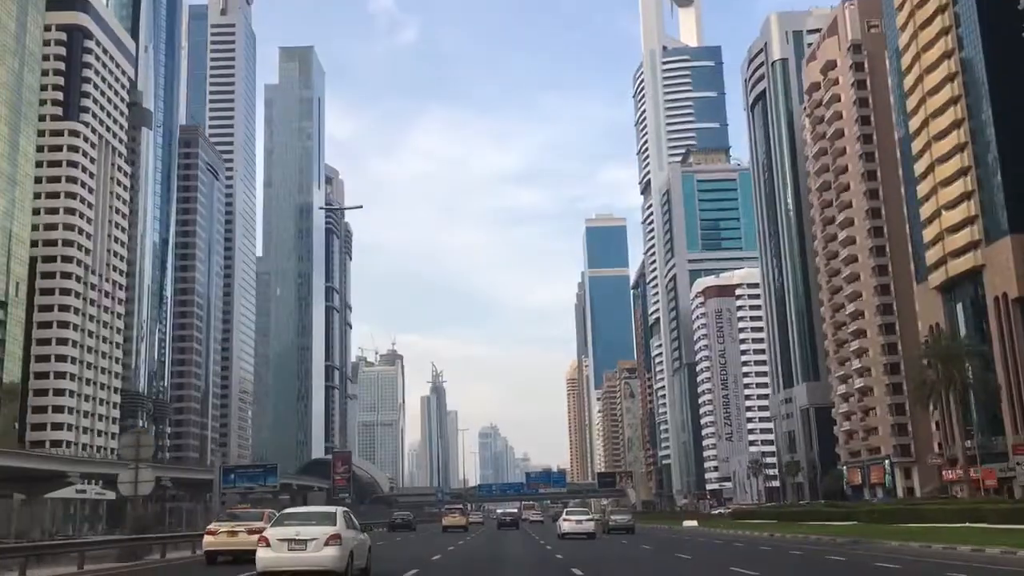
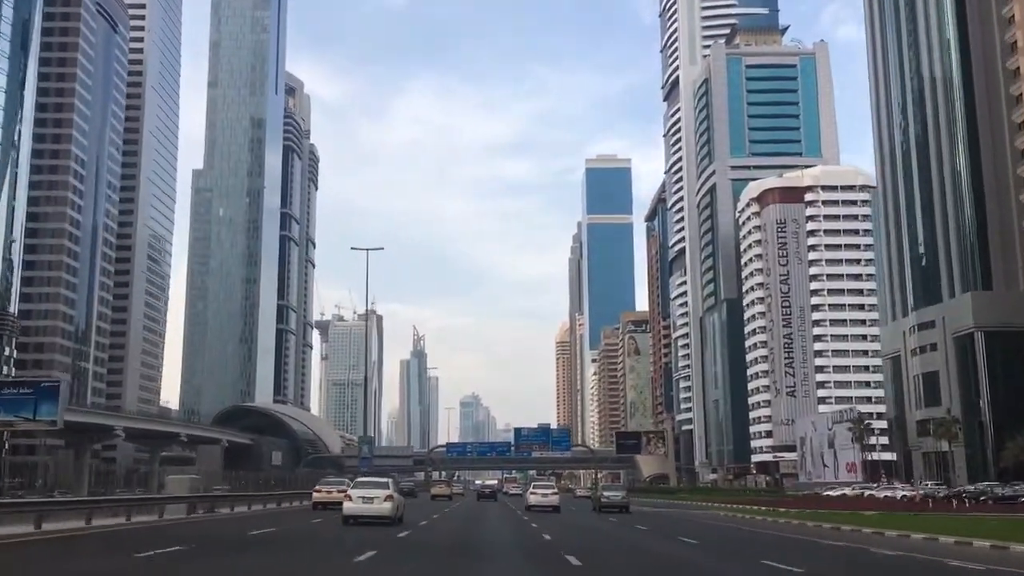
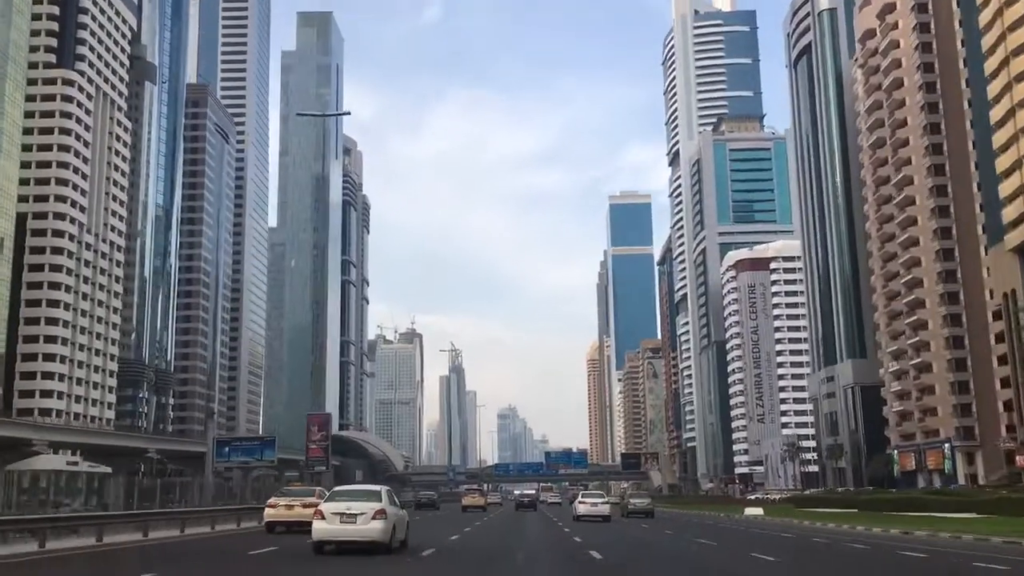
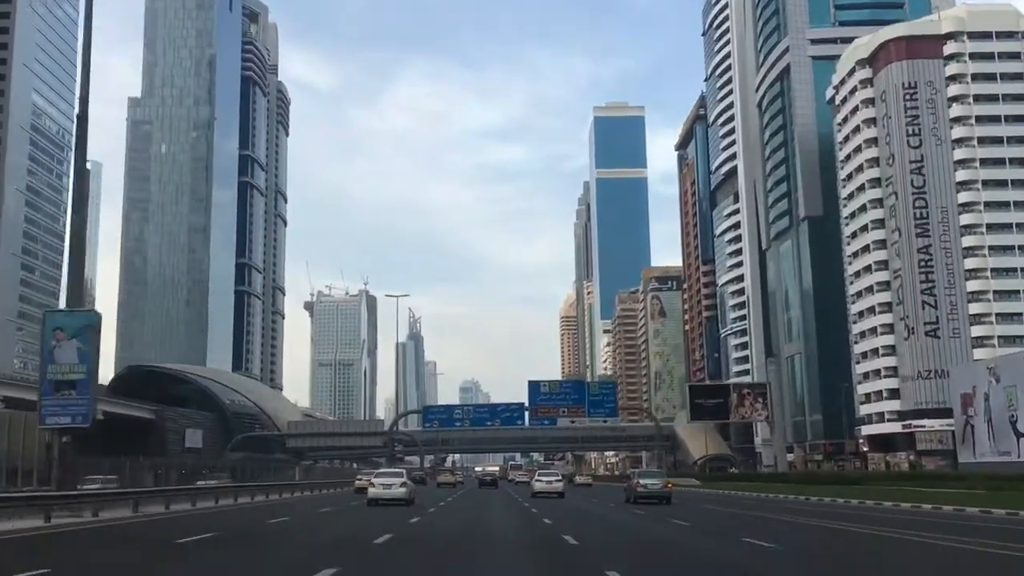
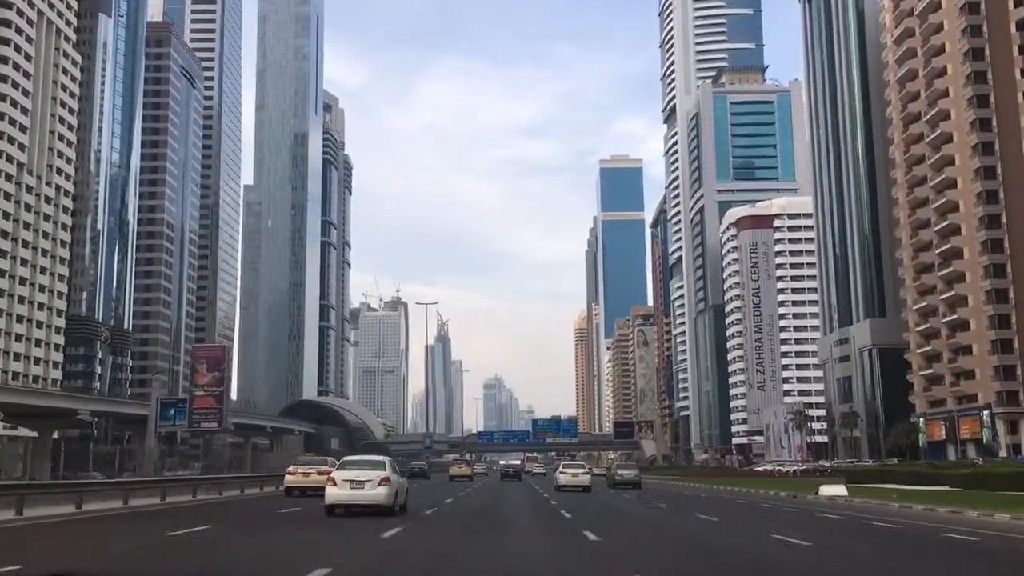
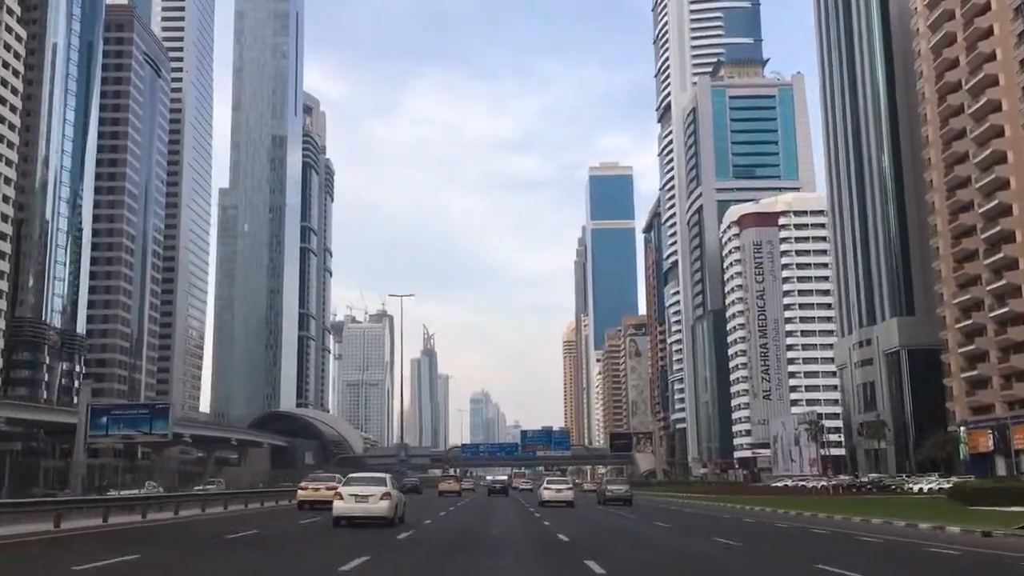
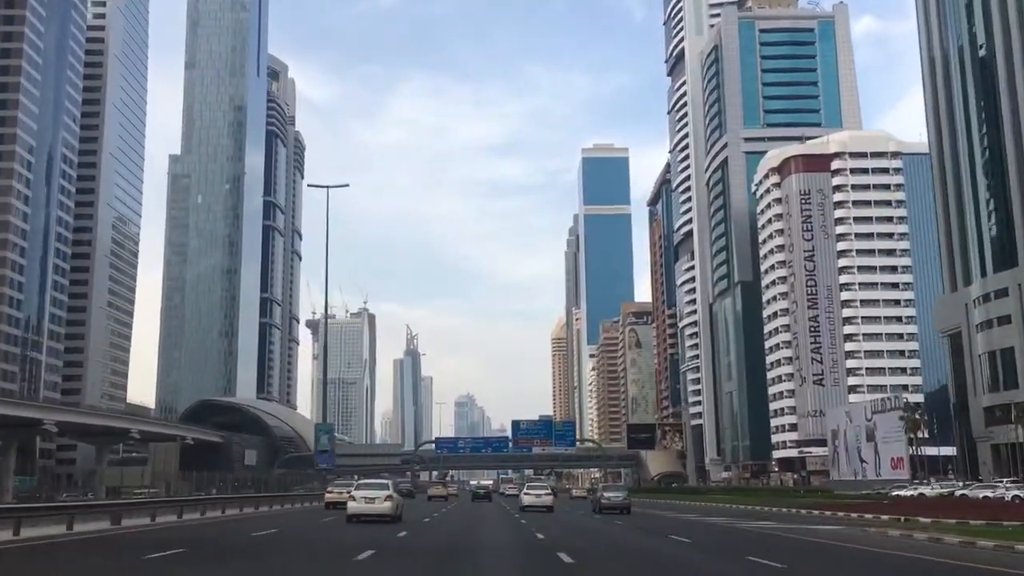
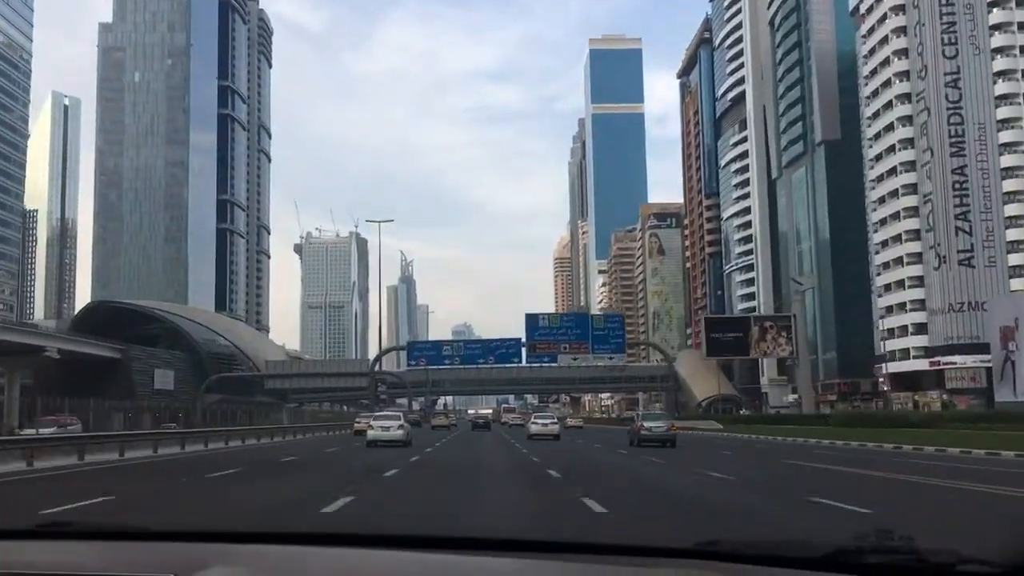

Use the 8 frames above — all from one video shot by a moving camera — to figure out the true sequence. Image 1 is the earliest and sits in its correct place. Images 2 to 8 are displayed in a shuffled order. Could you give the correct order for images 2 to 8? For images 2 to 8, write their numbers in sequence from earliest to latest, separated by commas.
3, 5, 6, 2, 7, 4, 8
